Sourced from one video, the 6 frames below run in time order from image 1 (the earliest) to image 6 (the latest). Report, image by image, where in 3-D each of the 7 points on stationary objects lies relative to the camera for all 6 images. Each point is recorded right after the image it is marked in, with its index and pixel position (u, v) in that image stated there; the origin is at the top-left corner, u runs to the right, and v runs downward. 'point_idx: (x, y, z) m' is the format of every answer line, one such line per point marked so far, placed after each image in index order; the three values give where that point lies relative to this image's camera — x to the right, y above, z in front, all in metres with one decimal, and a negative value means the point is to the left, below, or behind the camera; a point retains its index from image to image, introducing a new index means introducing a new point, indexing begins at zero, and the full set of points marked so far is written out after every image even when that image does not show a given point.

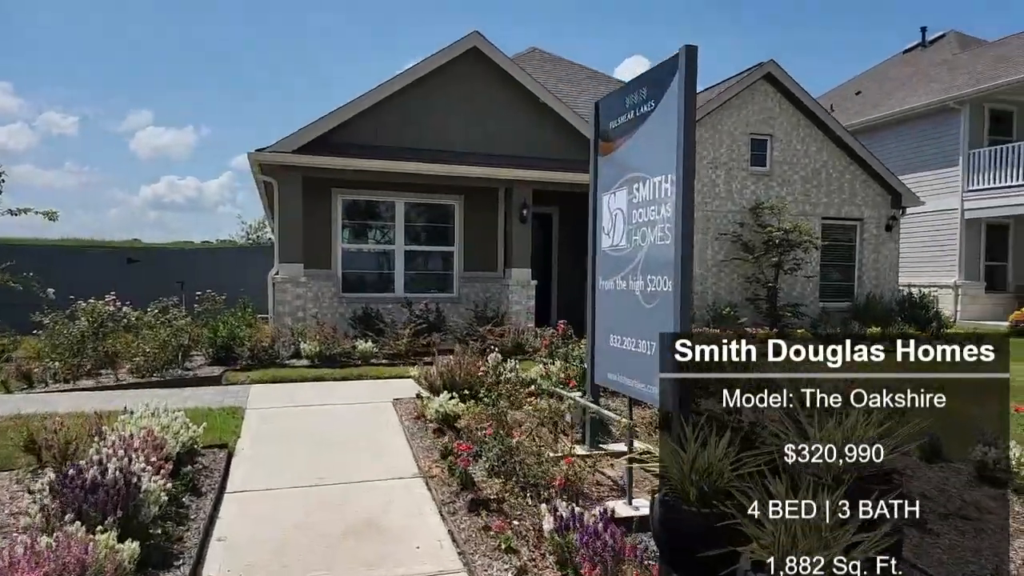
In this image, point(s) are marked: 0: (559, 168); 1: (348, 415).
0: (+0.8, +2.1, +12.1) m
1: (-1.7, -1.3, +7.1) m
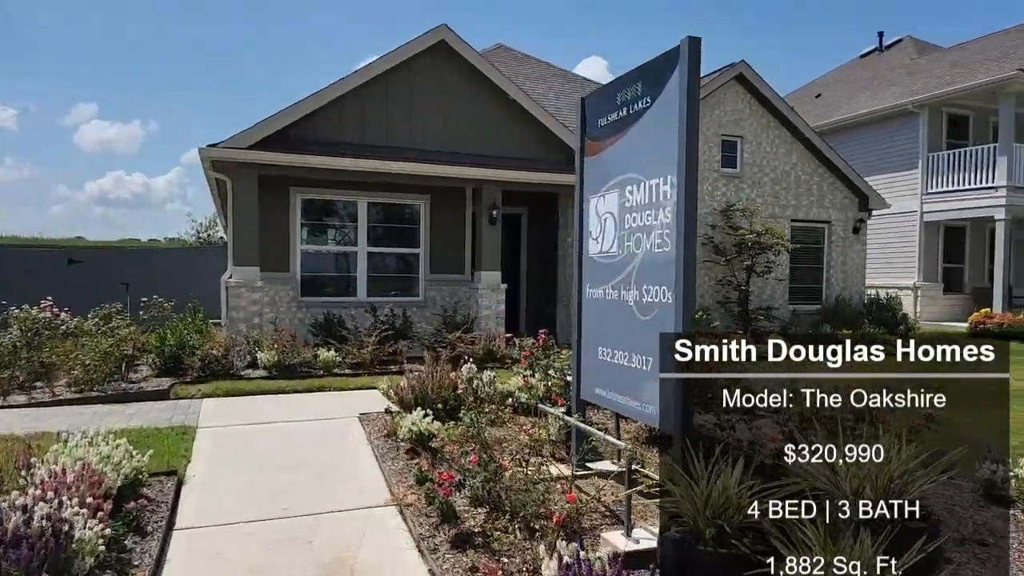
0: (+0.3, +2.0, +11.7) m
1: (-1.9, -1.3, +6.6) m
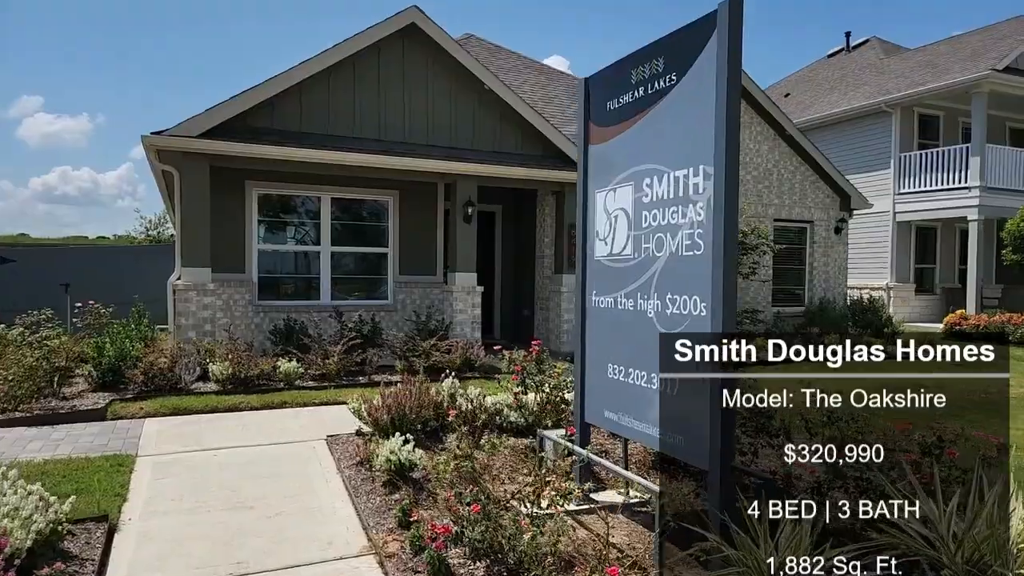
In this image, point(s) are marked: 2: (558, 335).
0: (-0.1, +2.0, +10.9) m
1: (-2.0, -1.4, +5.7) m
2: (+0.7, -0.7, +11.3) m
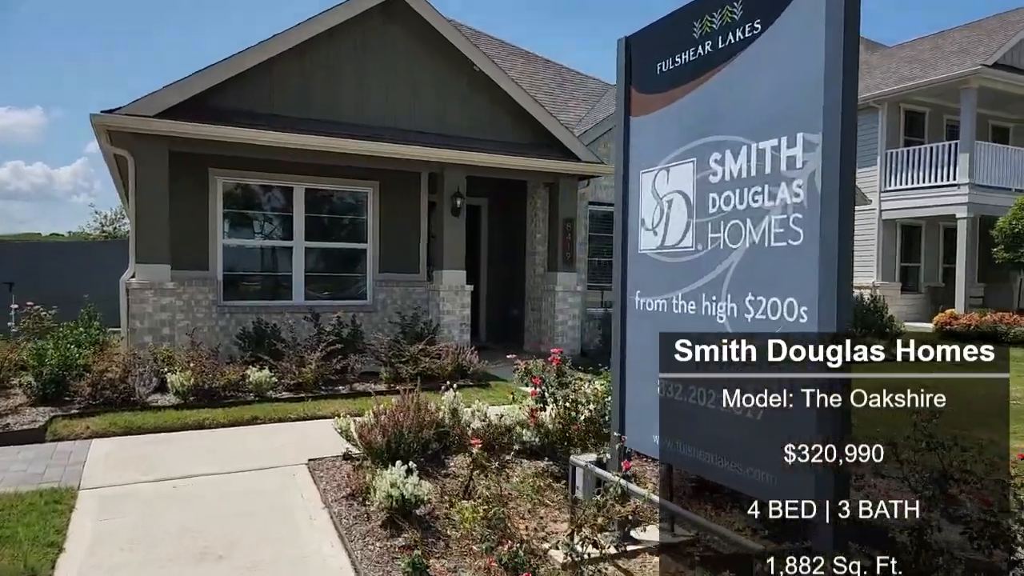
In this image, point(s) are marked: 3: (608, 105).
0: (-0.2, +2.0, +10.1) m
1: (-1.8, -1.4, +4.8) m
2: (+0.6, -0.7, +10.5) m
3: (+1.7, +3.3, +12.7) m
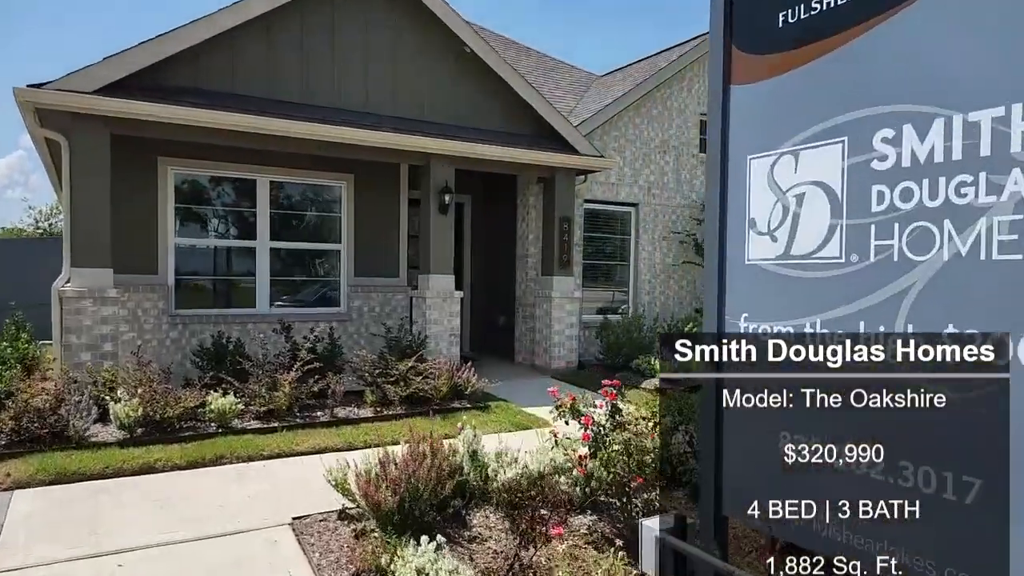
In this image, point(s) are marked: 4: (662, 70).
0: (-0.3, +1.9, +9.1) m
1: (-1.6, -1.5, +3.7) m
2: (+0.5, -0.8, +9.6) m
3: (+1.5, +3.2, +11.8) m
4: (+2.3, +3.4, +11.0) m
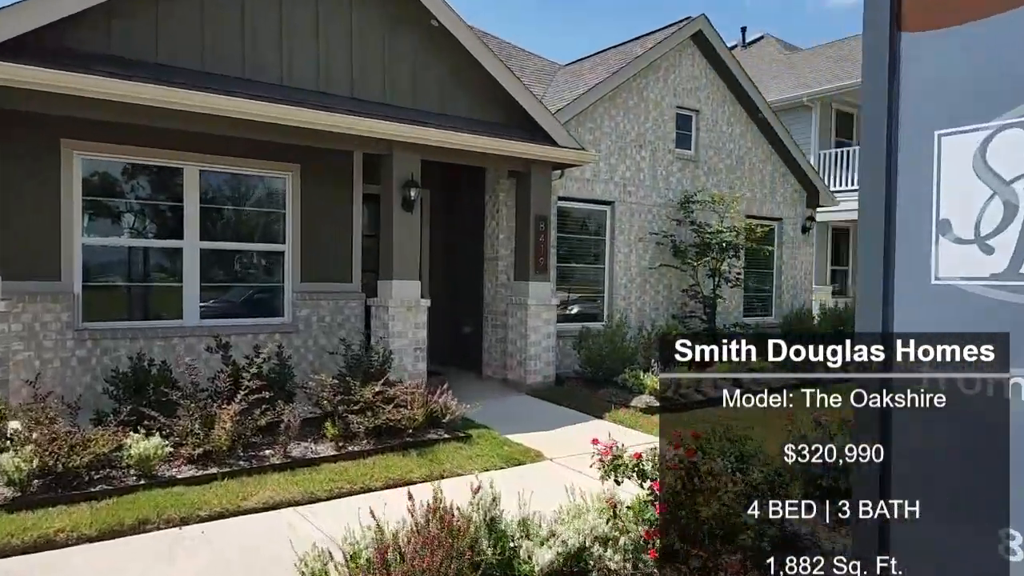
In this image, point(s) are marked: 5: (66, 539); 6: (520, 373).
0: (-0.6, +1.8, +8.0) m
1: (-1.4, -1.6, +2.5) m
2: (+0.1, -0.9, +8.6) m
3: (+0.9, +3.2, +10.9) m
4: (+1.8, +3.3, +10.2) m
5: (-2.5, -1.4, +4.0) m
6: (+0.1, -1.0, +8.6) m
